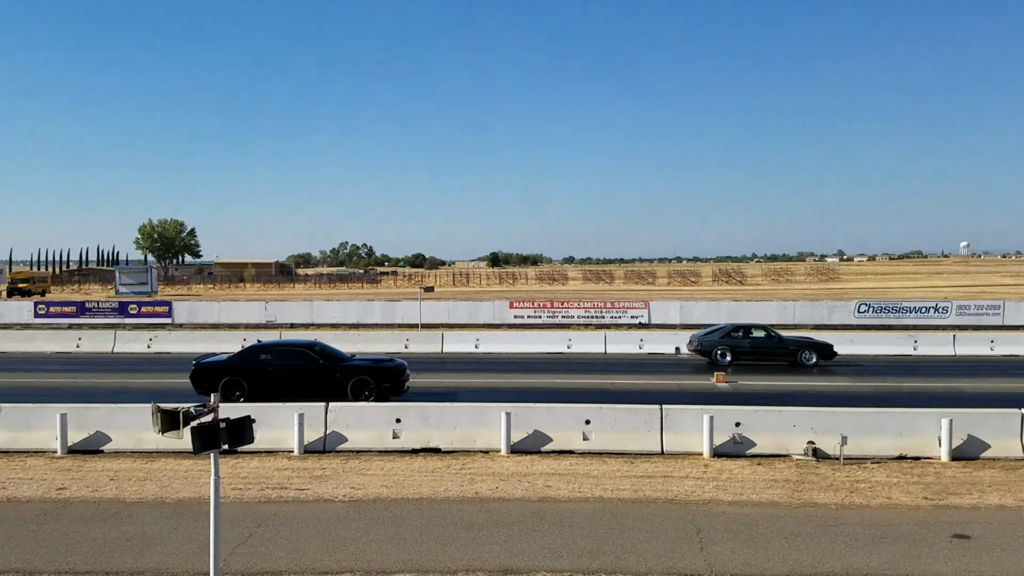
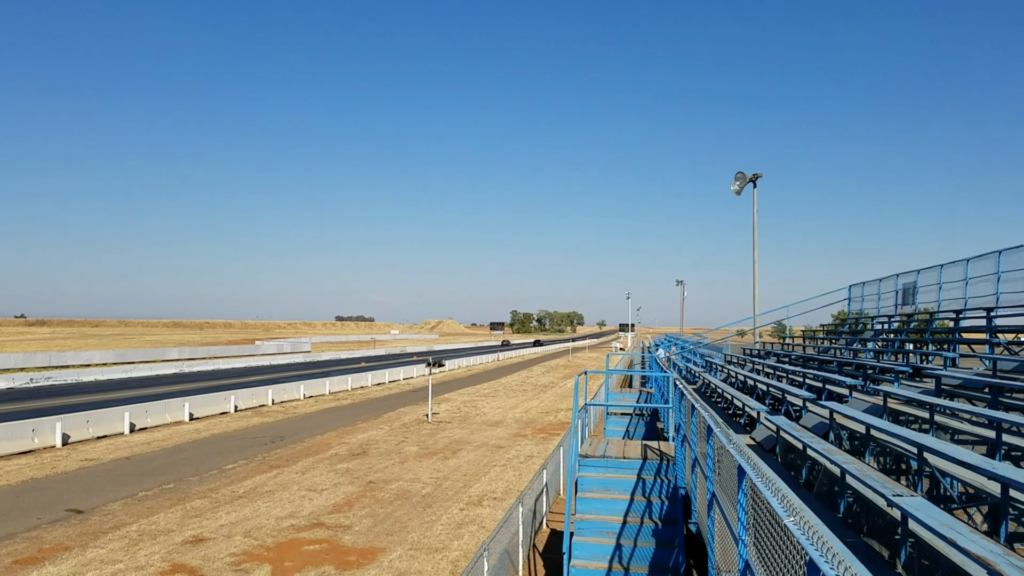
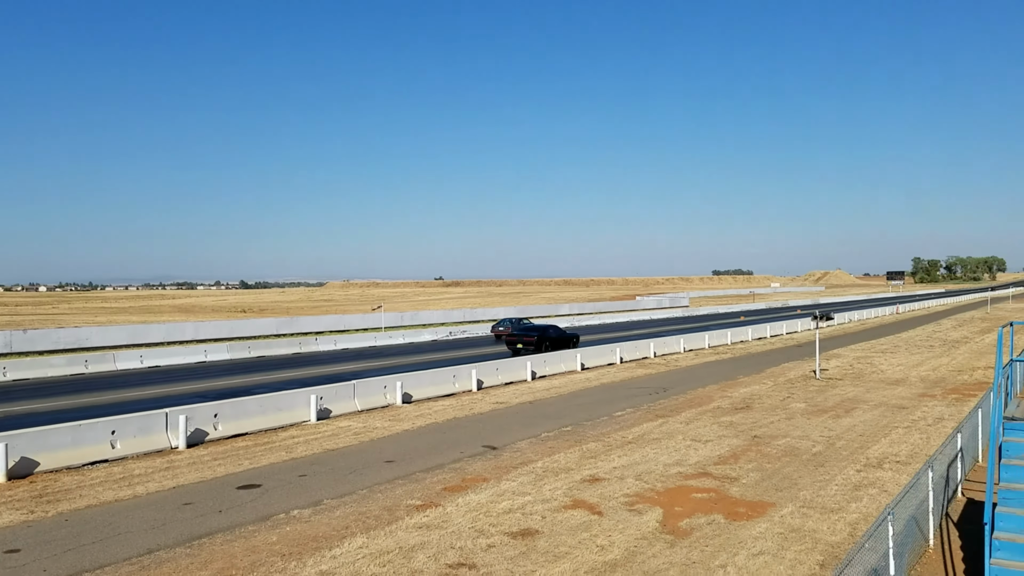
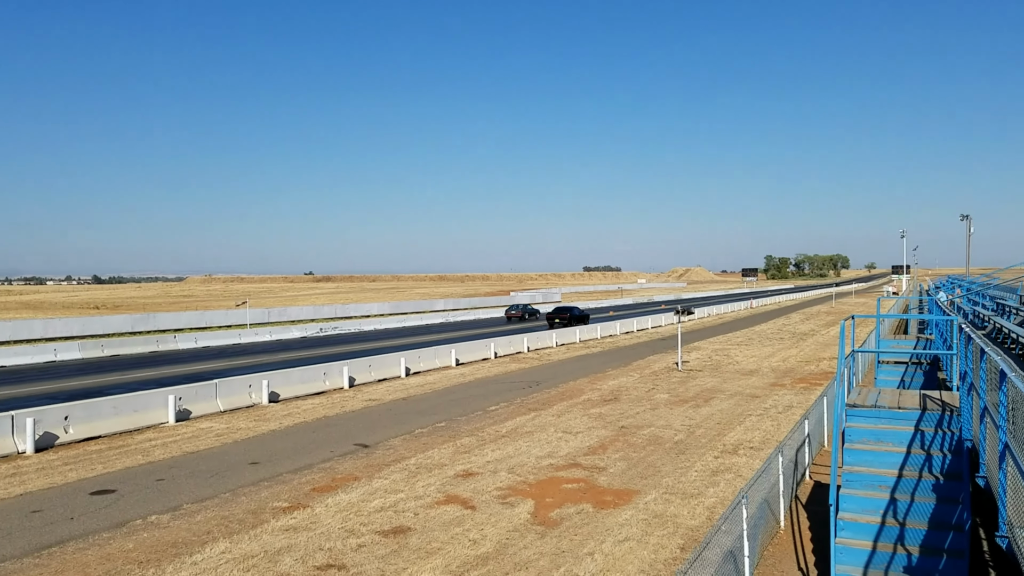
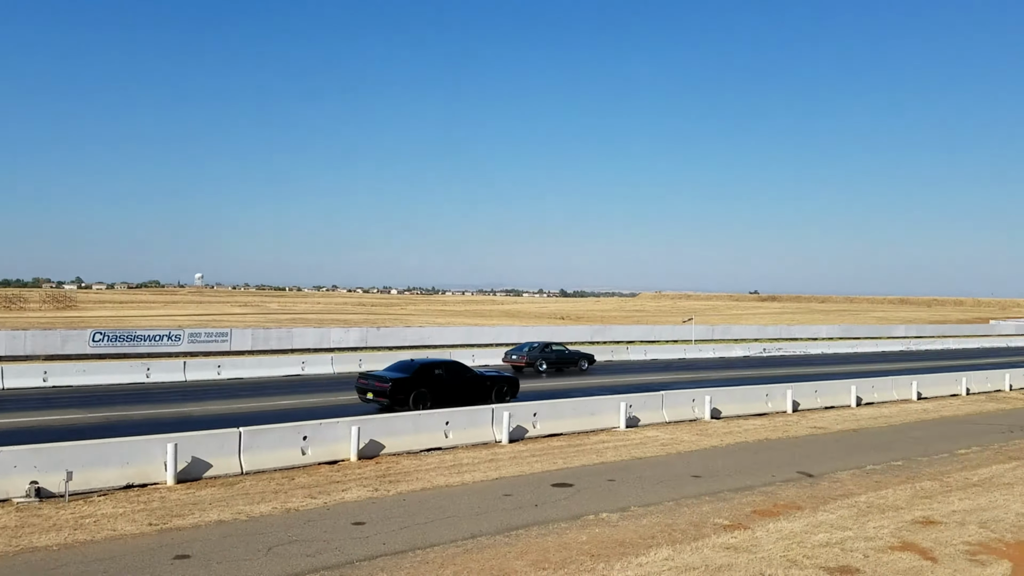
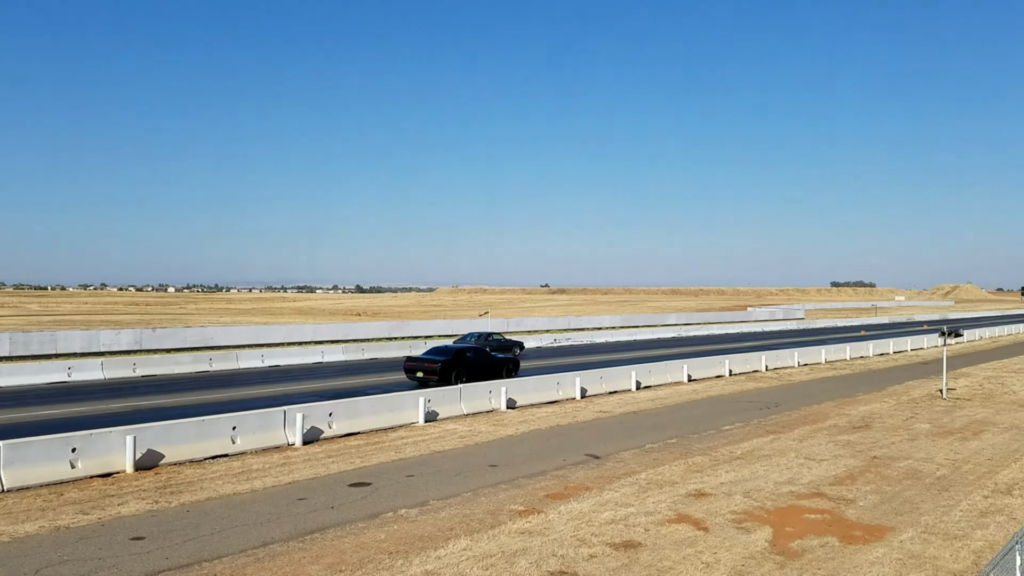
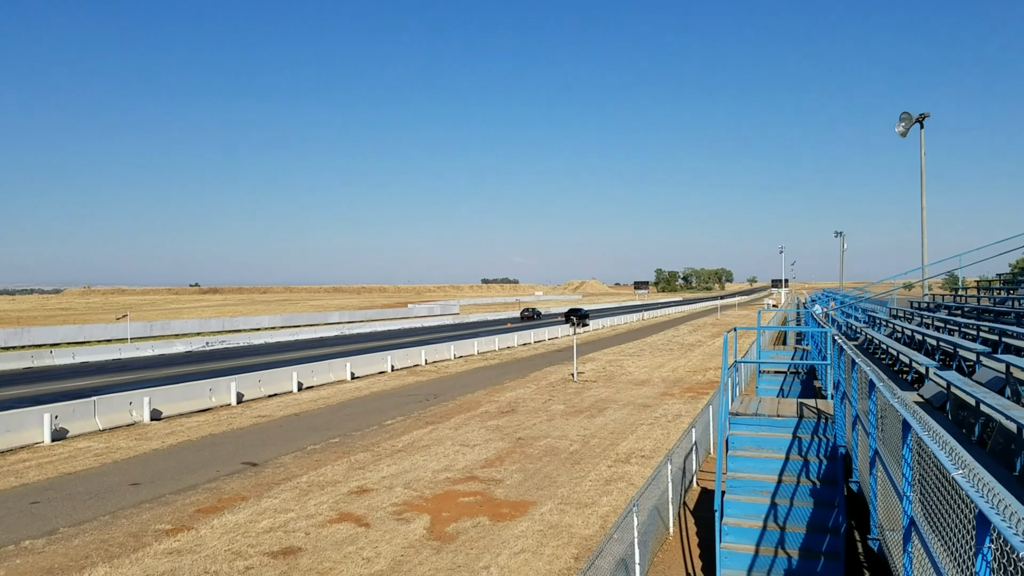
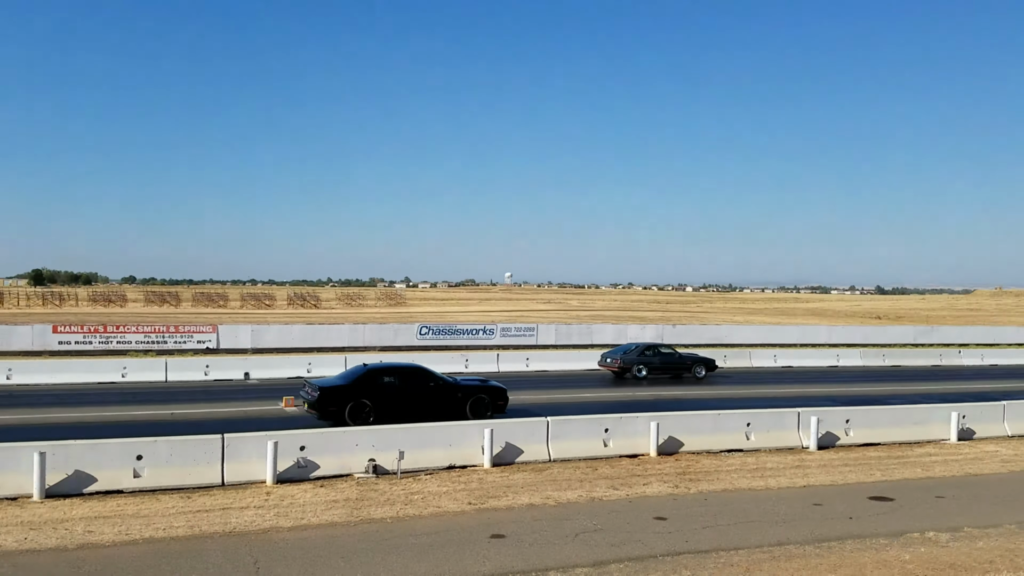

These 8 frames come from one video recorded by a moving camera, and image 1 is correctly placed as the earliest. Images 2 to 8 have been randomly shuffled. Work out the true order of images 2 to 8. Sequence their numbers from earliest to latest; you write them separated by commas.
8, 5, 6, 3, 4, 7, 2
